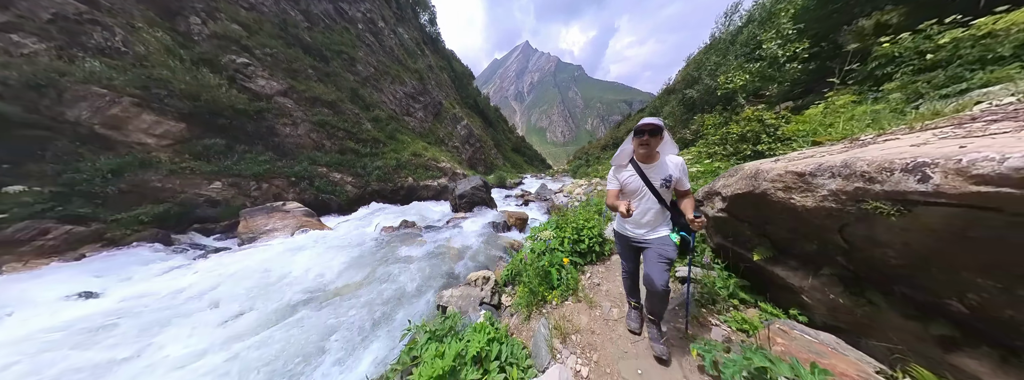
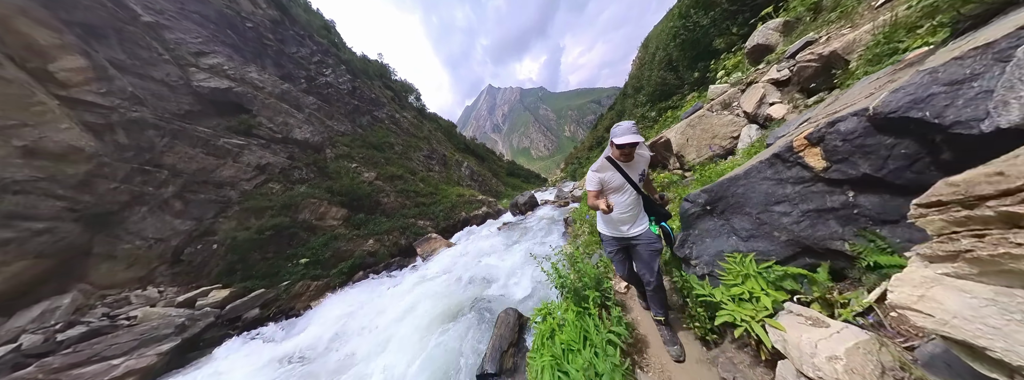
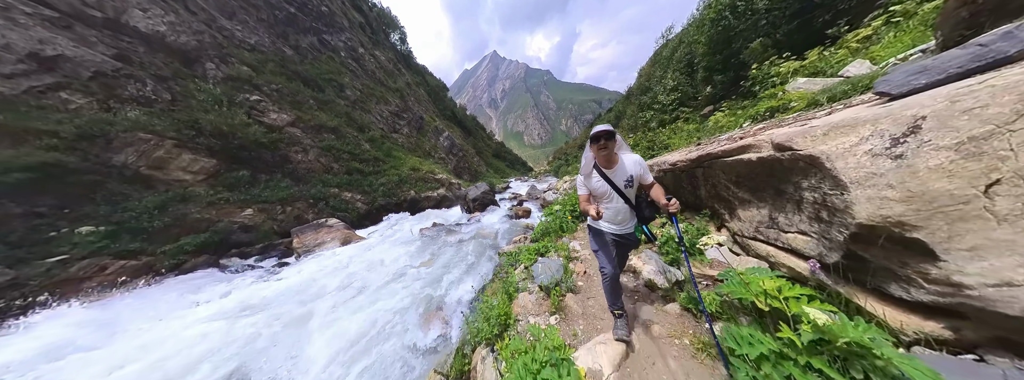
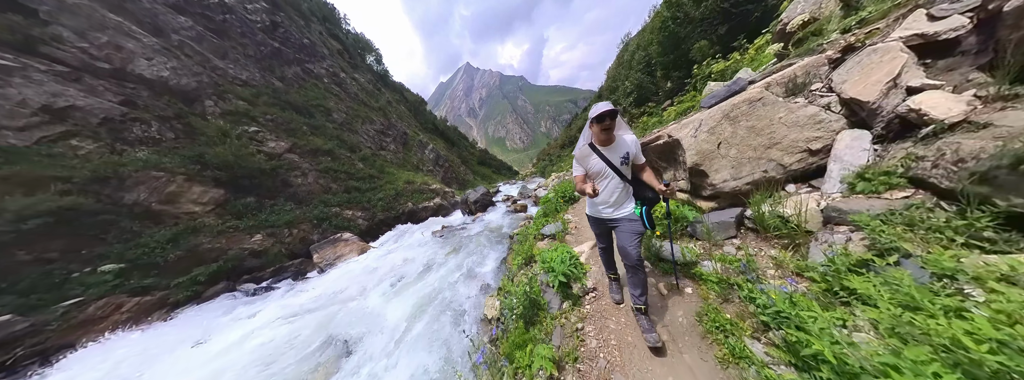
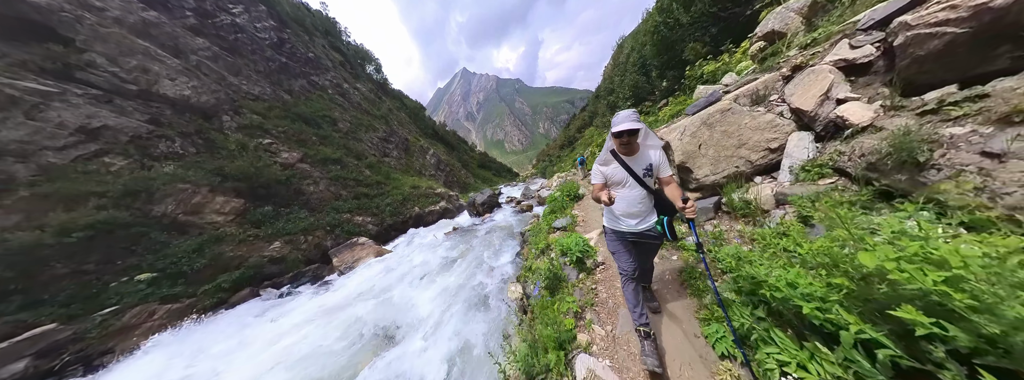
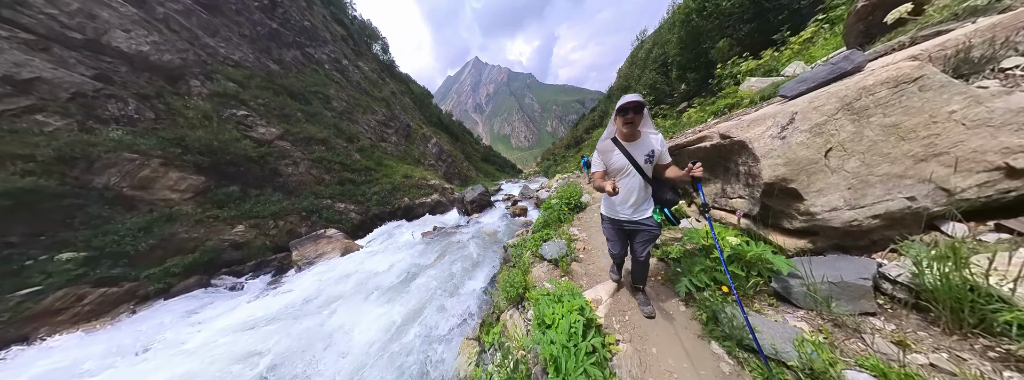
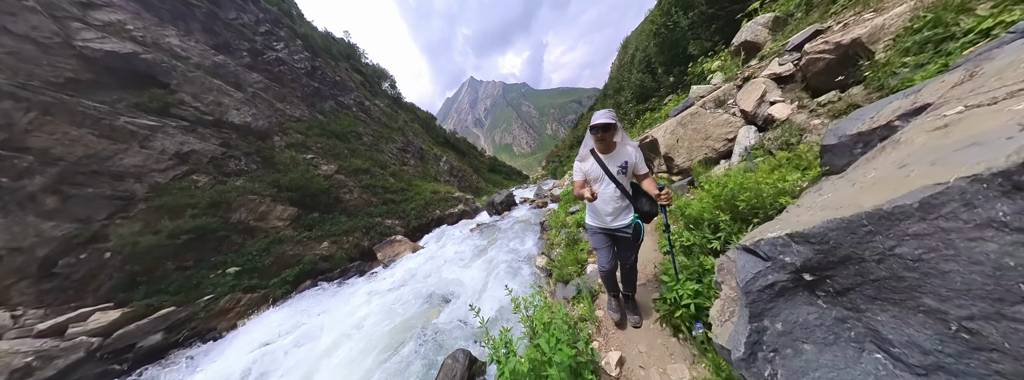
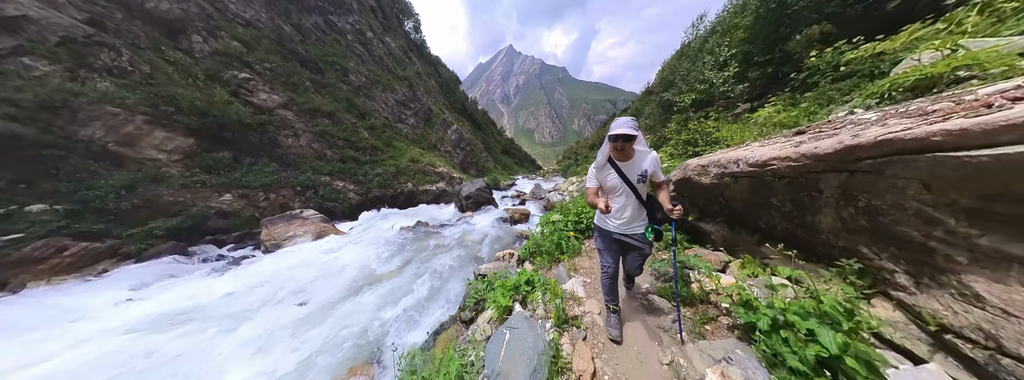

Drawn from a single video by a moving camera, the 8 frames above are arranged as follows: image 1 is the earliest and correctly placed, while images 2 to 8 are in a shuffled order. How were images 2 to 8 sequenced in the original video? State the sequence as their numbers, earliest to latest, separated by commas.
8, 3, 6, 4, 5, 7, 2
